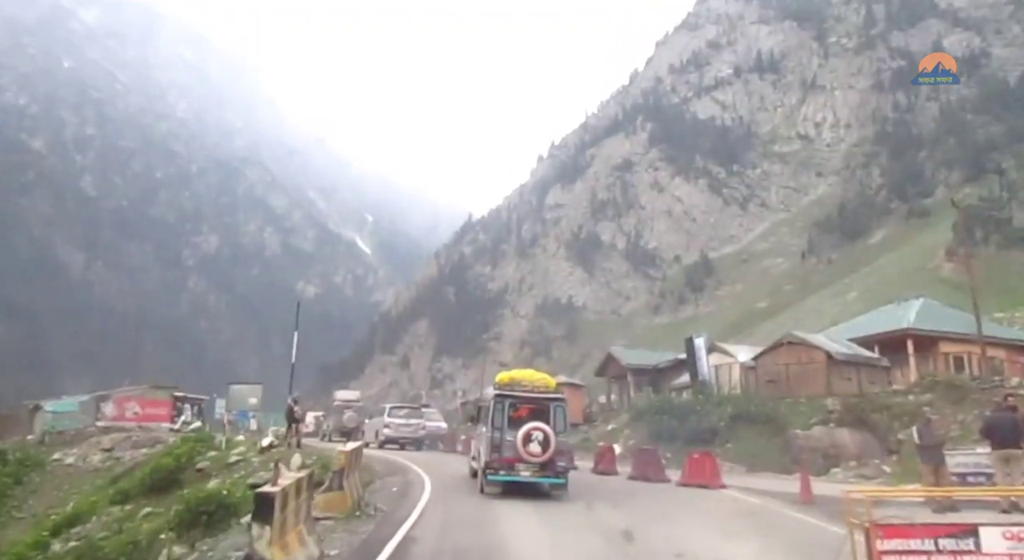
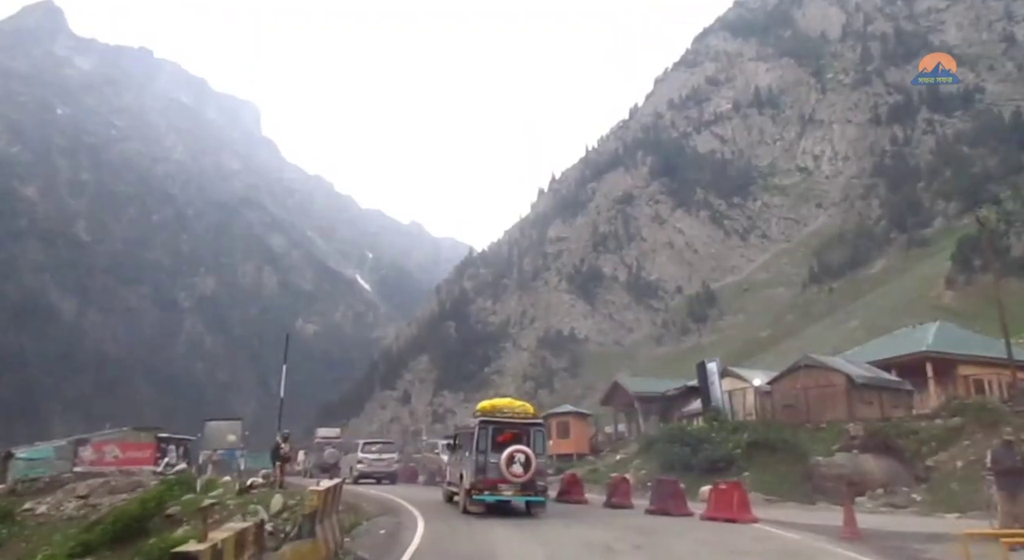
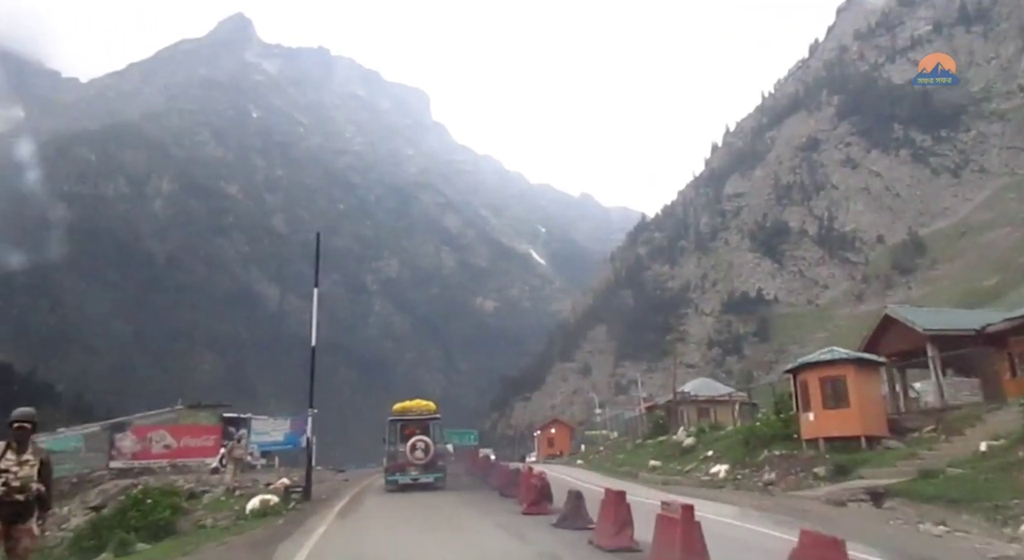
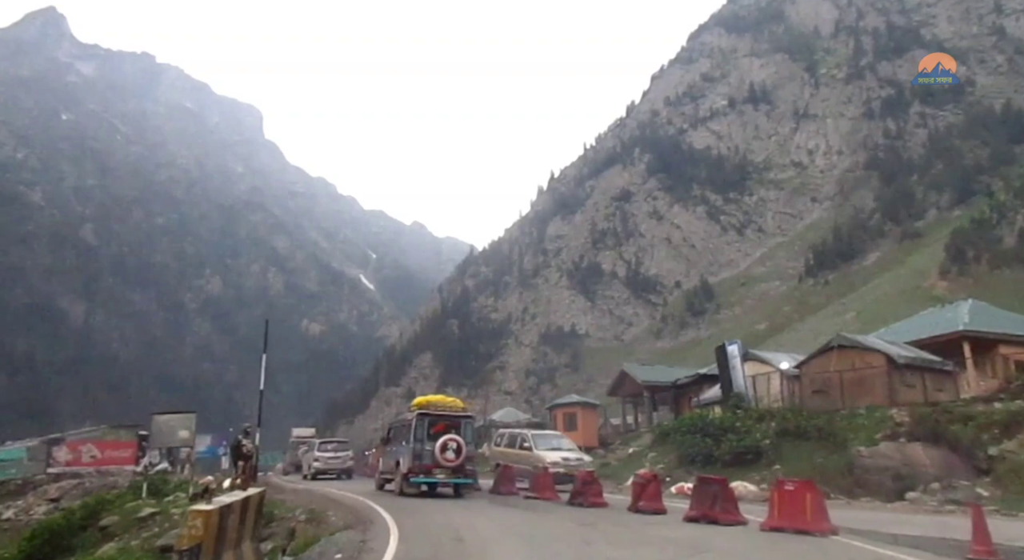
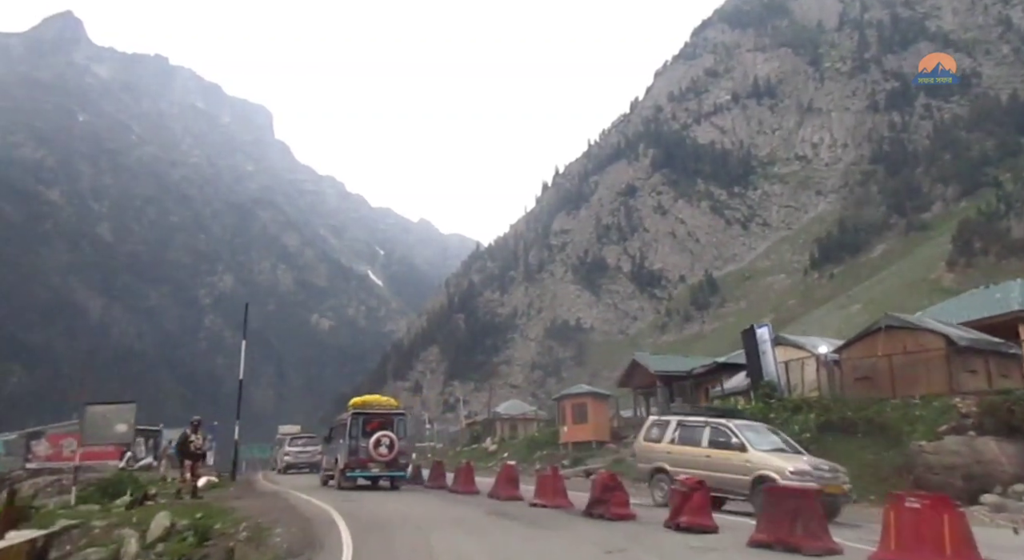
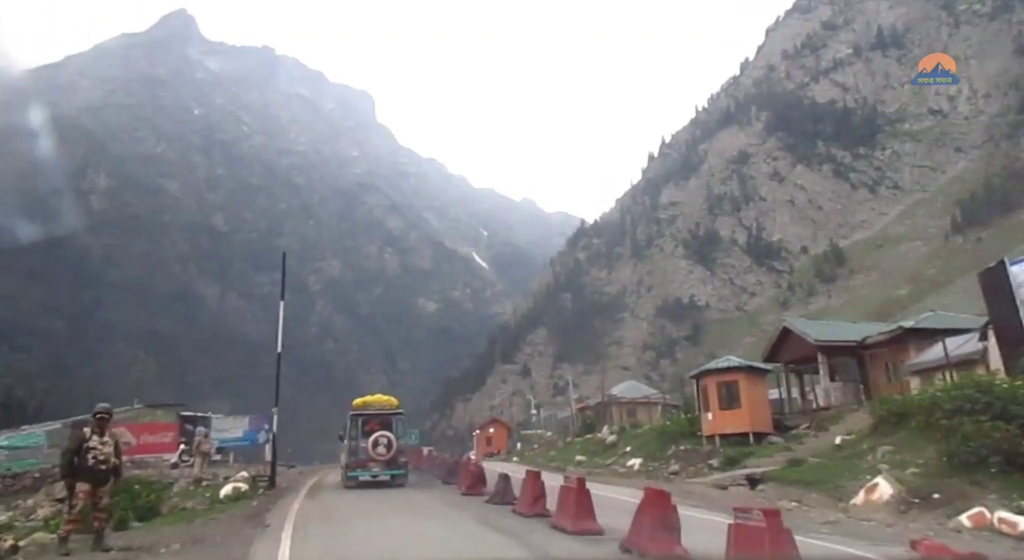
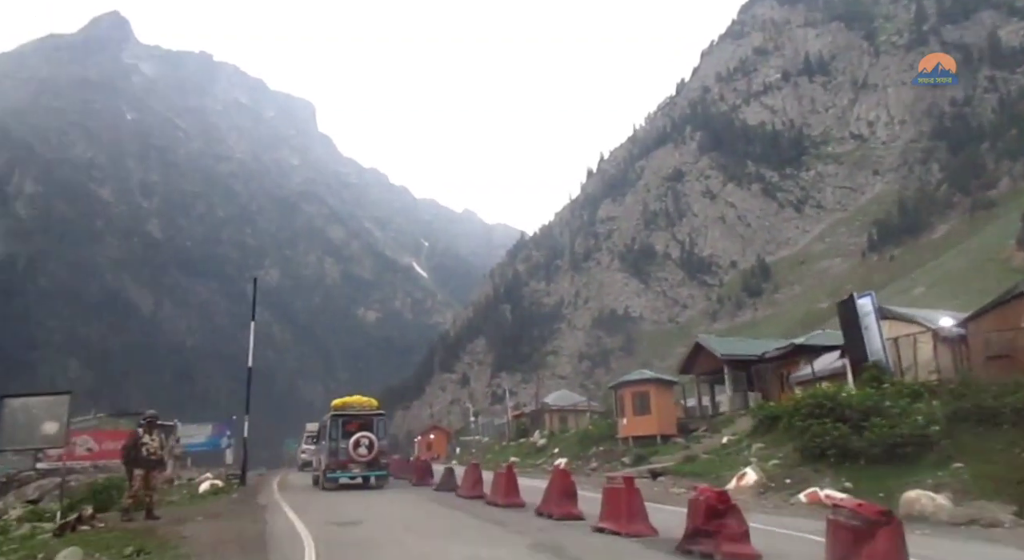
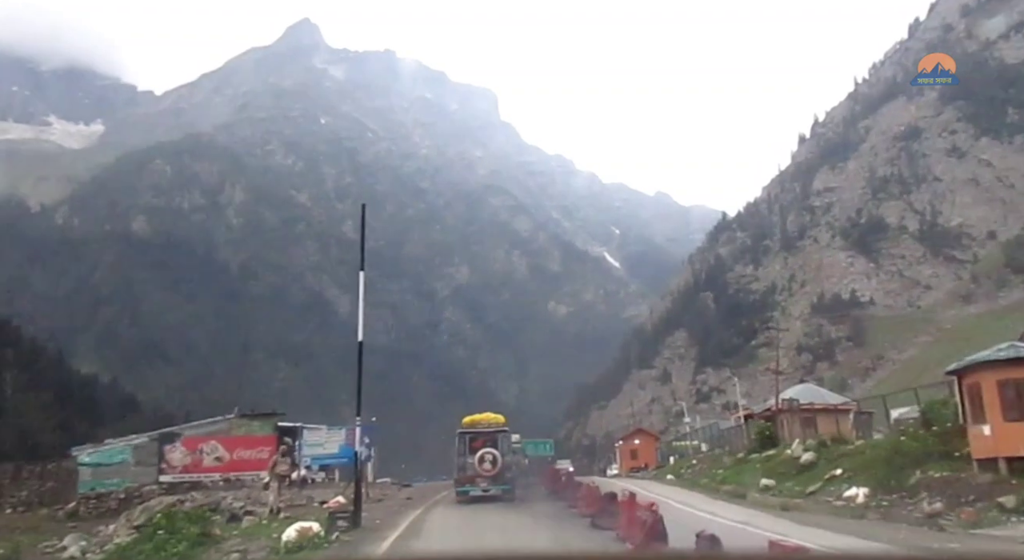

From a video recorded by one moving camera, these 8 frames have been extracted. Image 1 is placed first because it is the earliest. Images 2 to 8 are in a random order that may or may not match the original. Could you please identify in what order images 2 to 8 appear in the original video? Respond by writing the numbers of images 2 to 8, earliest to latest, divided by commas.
2, 4, 5, 7, 6, 3, 8
